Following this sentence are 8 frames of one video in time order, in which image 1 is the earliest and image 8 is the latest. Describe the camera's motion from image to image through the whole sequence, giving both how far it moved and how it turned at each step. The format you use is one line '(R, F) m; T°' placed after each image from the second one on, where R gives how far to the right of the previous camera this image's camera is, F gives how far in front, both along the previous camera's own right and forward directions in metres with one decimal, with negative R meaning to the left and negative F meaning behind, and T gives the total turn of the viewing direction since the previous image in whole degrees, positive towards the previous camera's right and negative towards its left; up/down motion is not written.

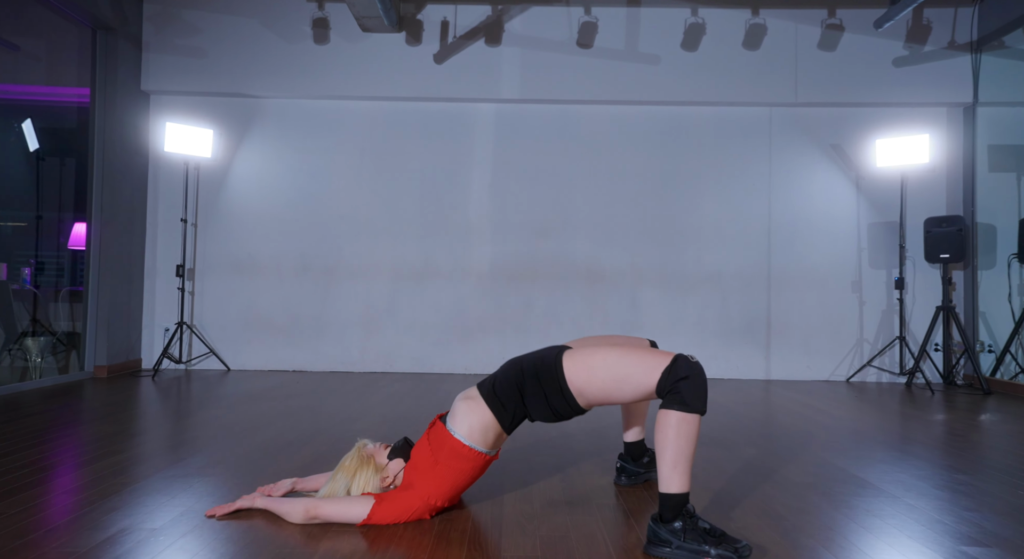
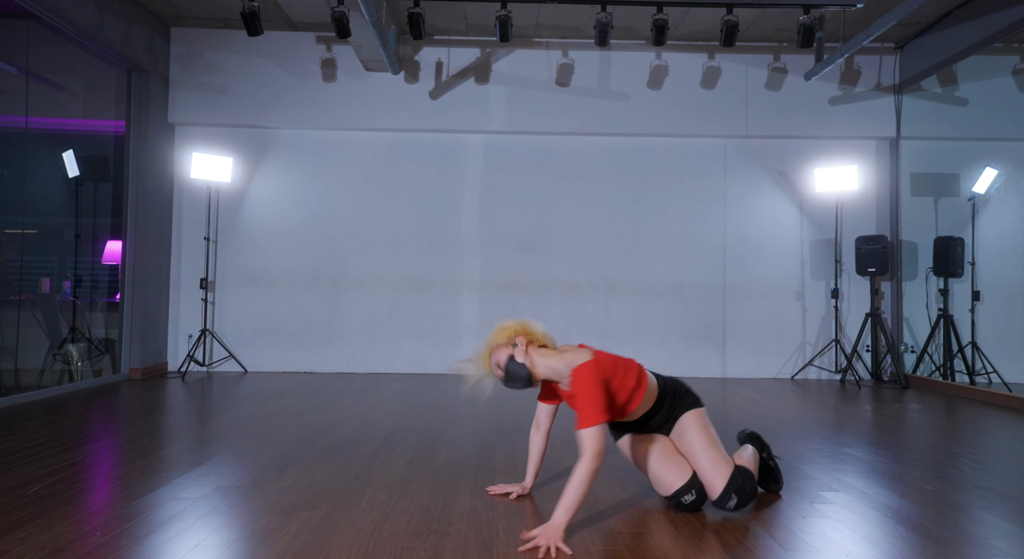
(0.0, -0.7) m; +2°
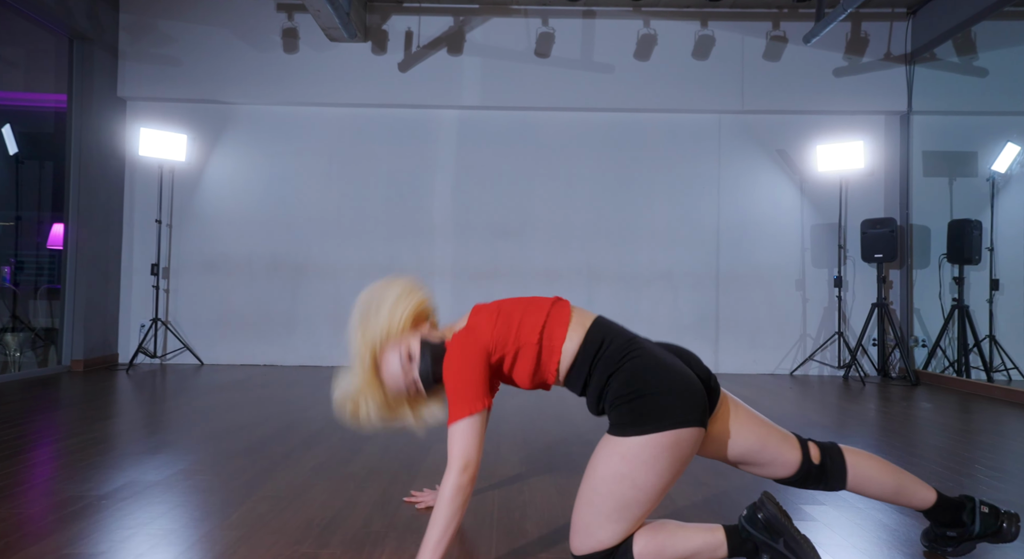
(+0.3, +0.4) m; -1°
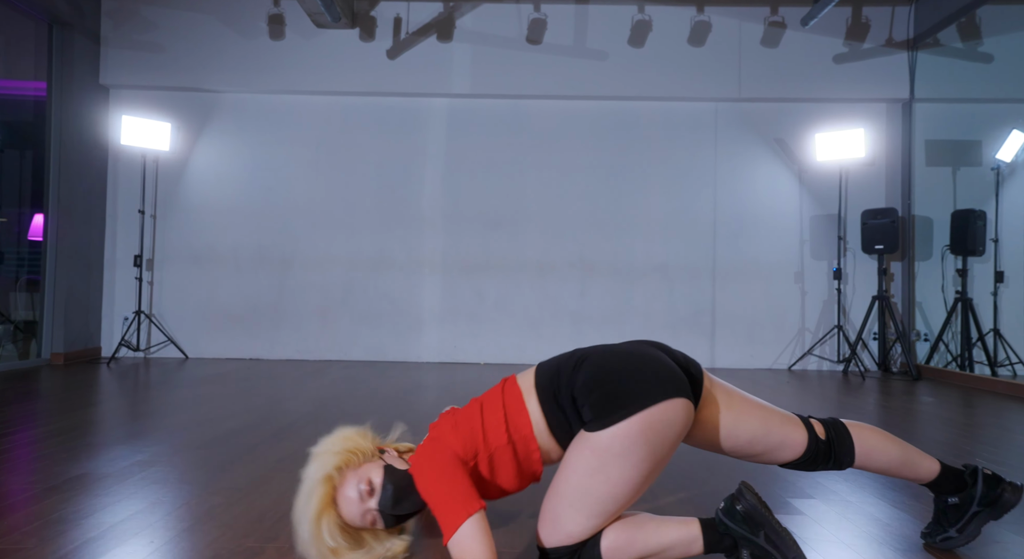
(+0.1, +0.1) m; 0°
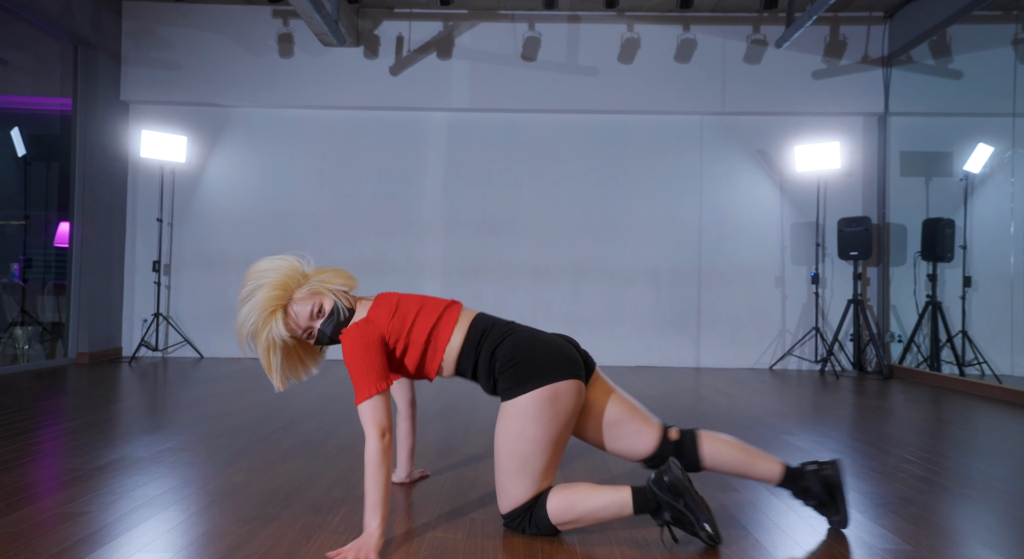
(+0.1, -0.3) m; 0°
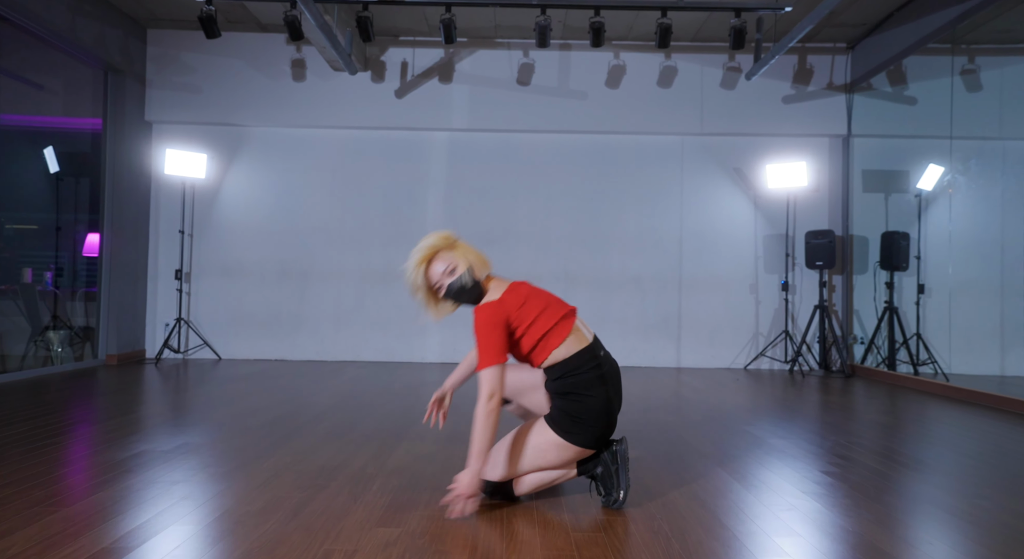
(0.0, -0.5) m; +1°
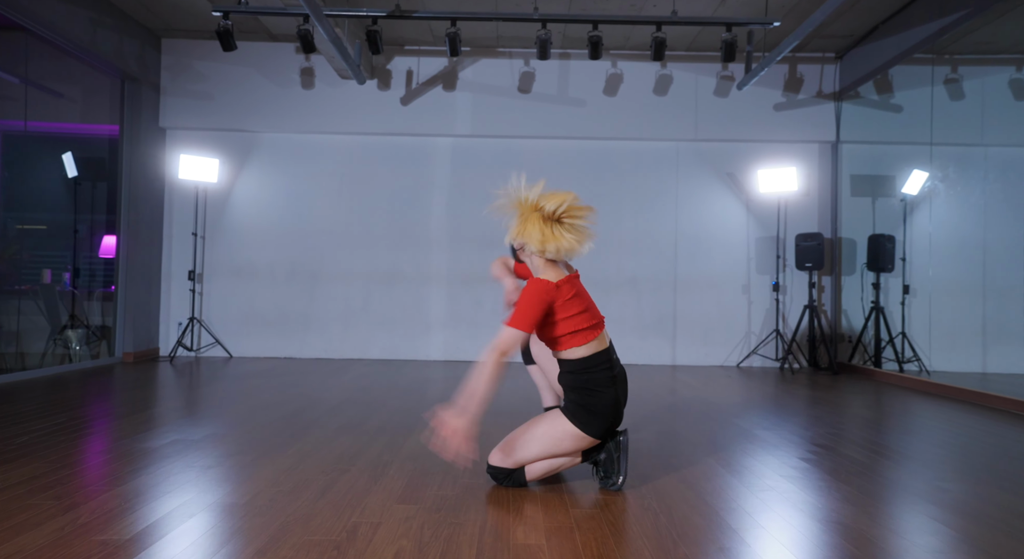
(0.0, -0.2) m; 0°
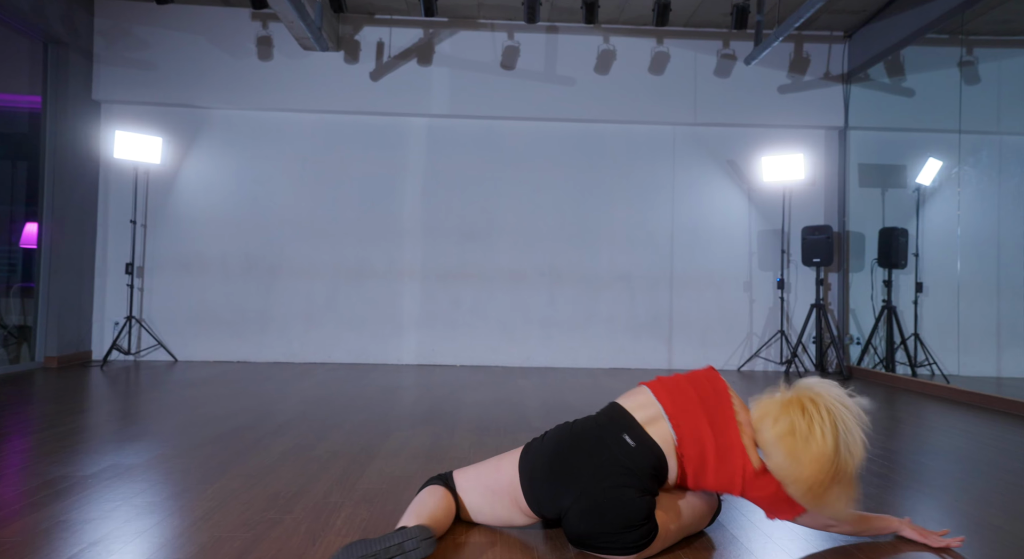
(-0.1, +0.6) m; +2°
